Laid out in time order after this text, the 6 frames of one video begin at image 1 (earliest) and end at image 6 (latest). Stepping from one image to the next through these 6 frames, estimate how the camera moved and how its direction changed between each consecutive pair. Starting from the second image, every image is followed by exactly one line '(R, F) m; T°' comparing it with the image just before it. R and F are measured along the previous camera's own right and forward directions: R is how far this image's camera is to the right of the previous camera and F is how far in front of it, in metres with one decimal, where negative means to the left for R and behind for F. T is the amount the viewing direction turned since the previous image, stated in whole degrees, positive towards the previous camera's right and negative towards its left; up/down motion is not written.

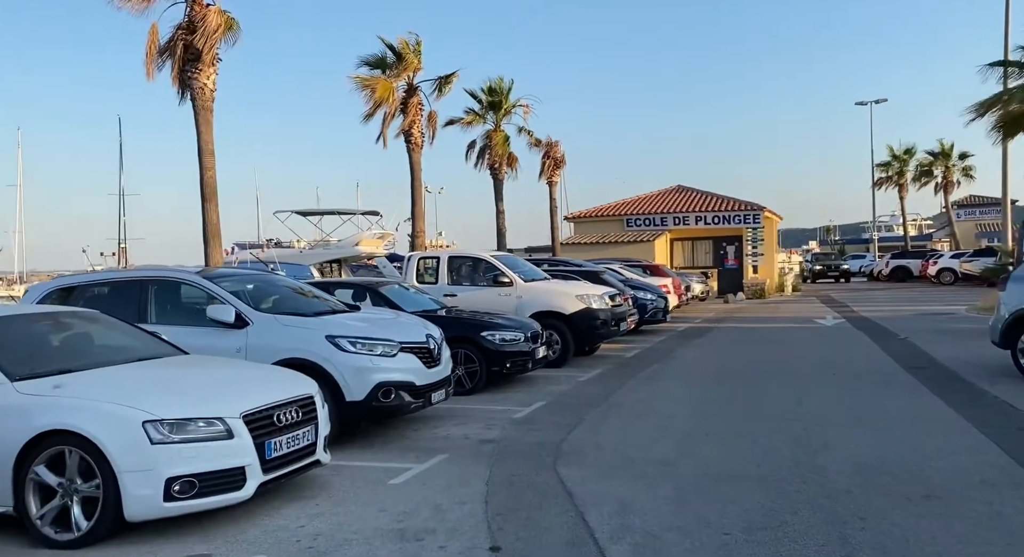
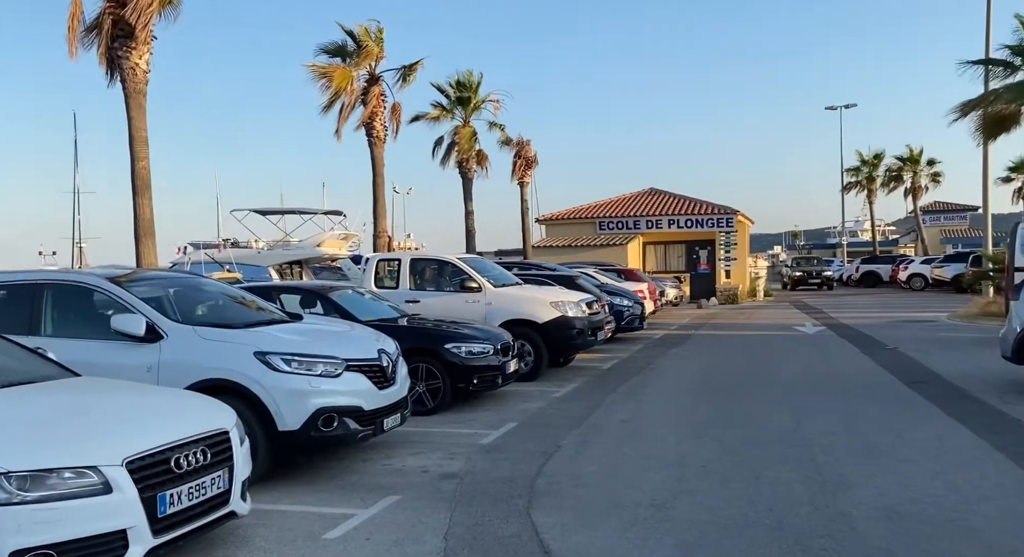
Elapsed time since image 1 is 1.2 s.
(0.0, +1.1) m; +2°
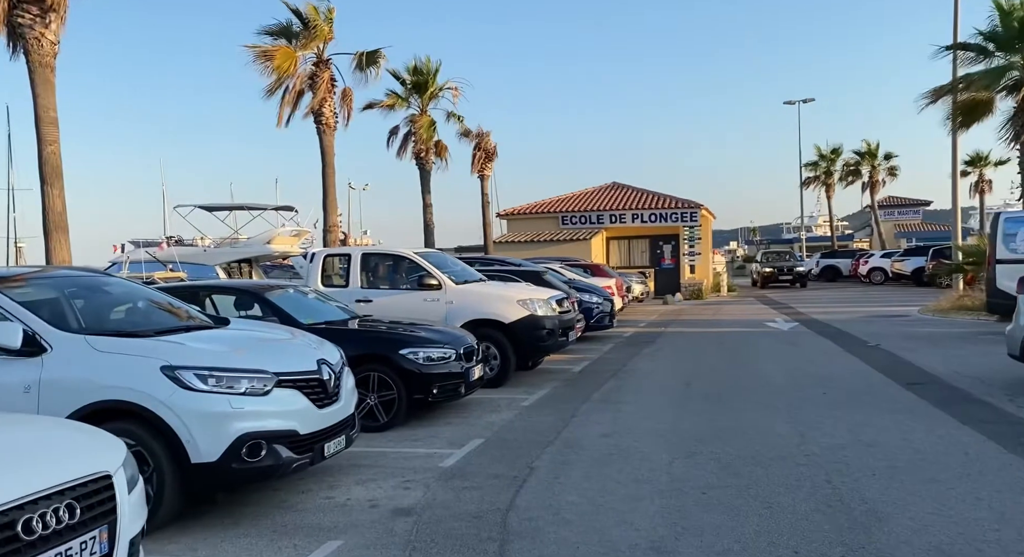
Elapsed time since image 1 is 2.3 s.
(0.0, +1.0) m; +3°
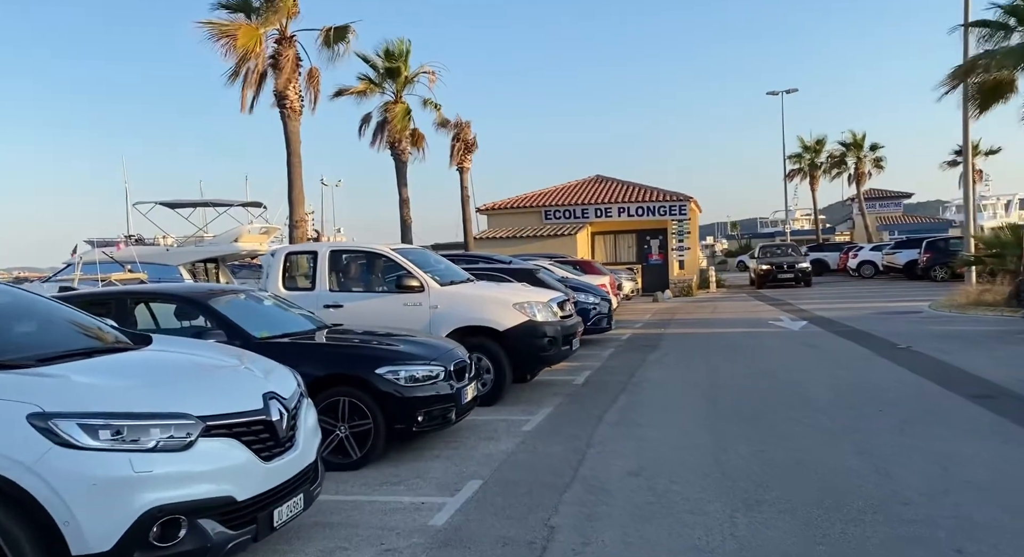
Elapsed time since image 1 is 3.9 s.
(-0.2, +1.5) m; +2°
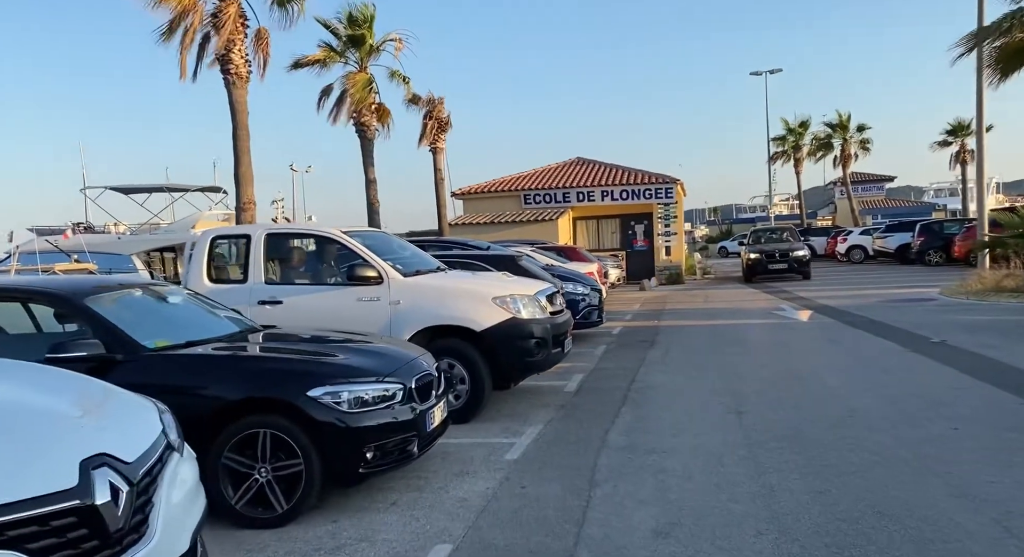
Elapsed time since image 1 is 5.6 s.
(0.0, +1.7) m; +2°
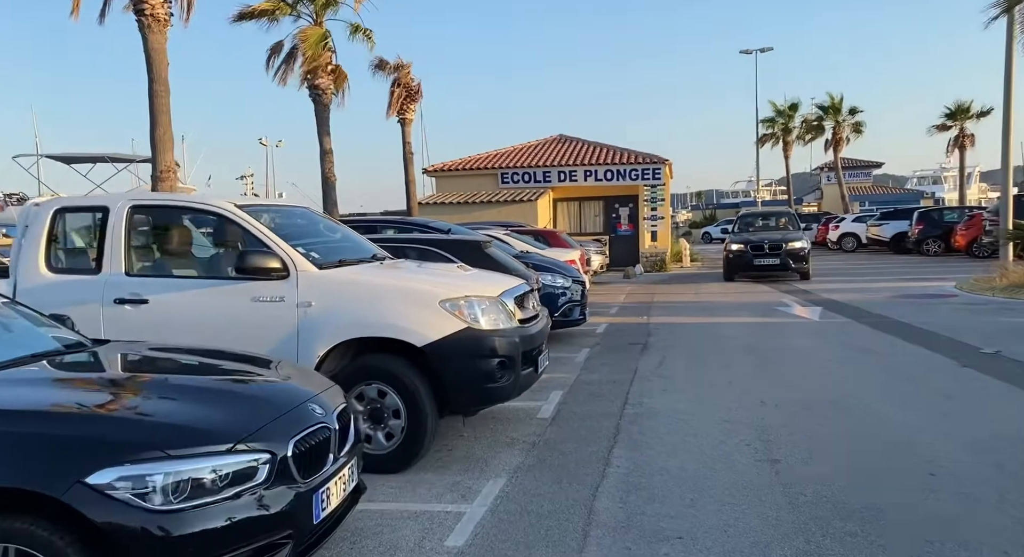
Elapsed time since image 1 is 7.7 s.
(+0.2, +2.0) m; +1°
